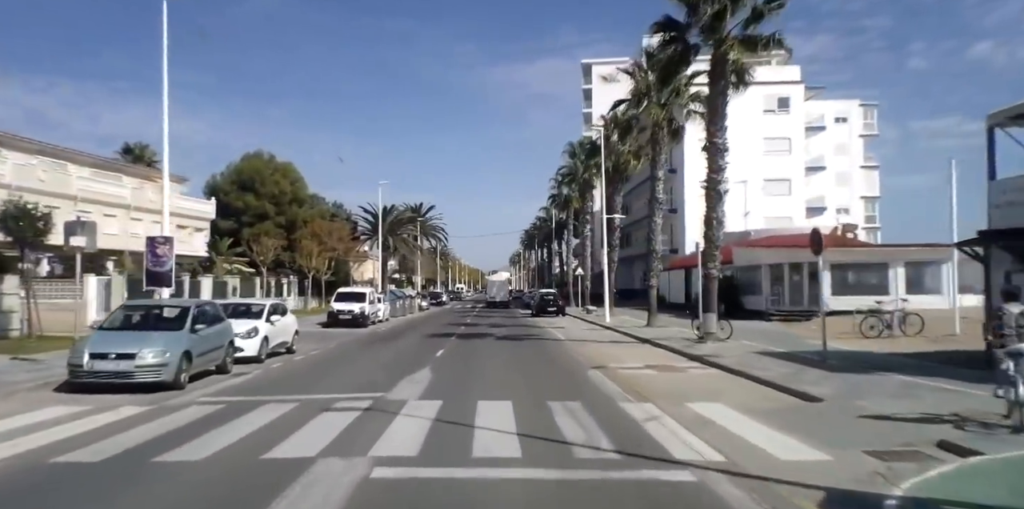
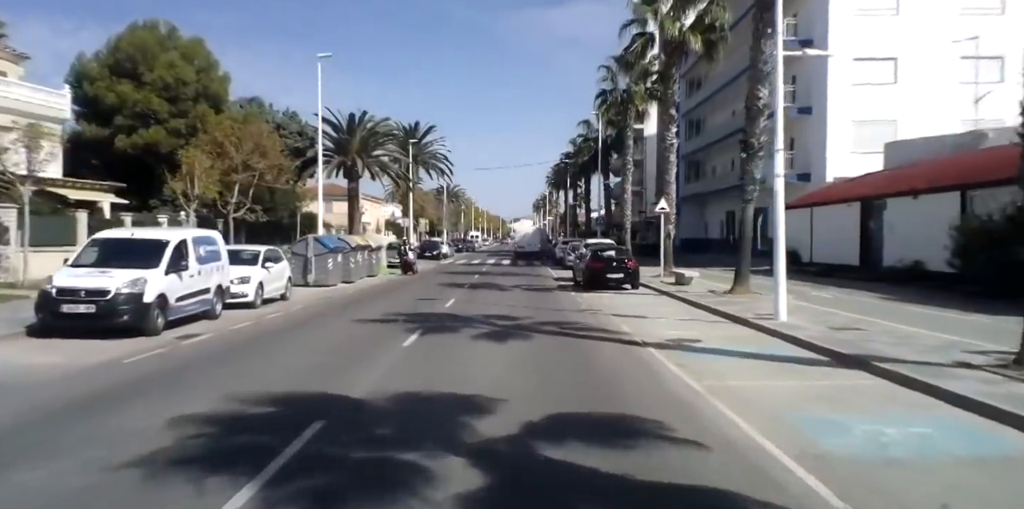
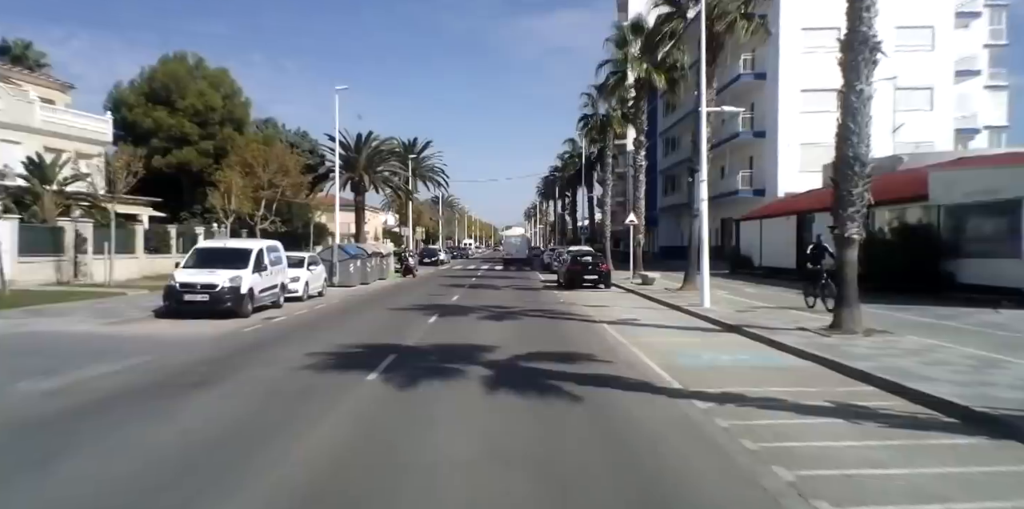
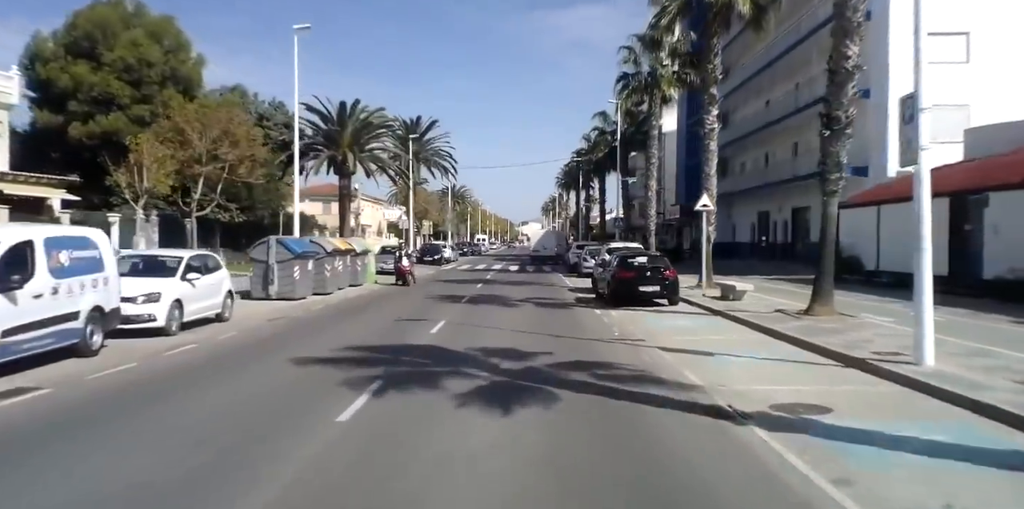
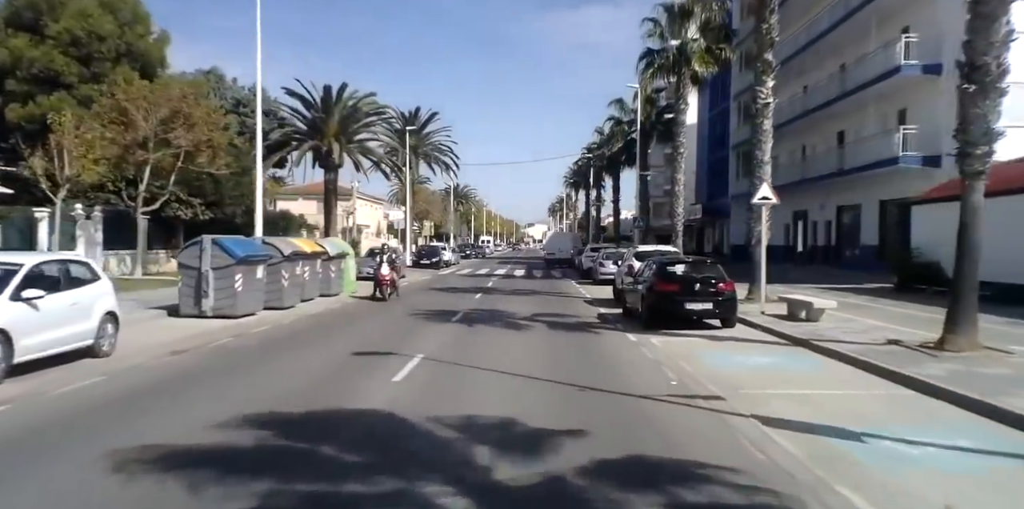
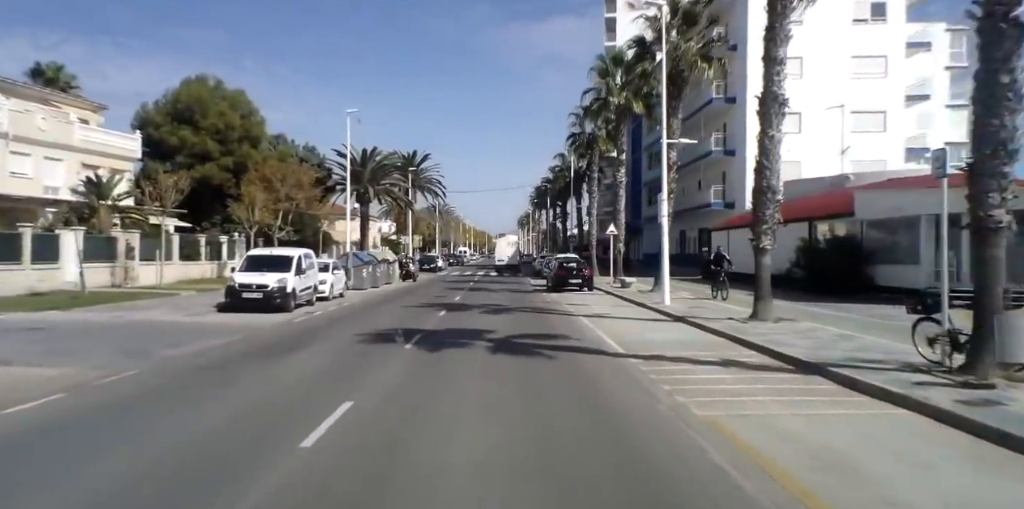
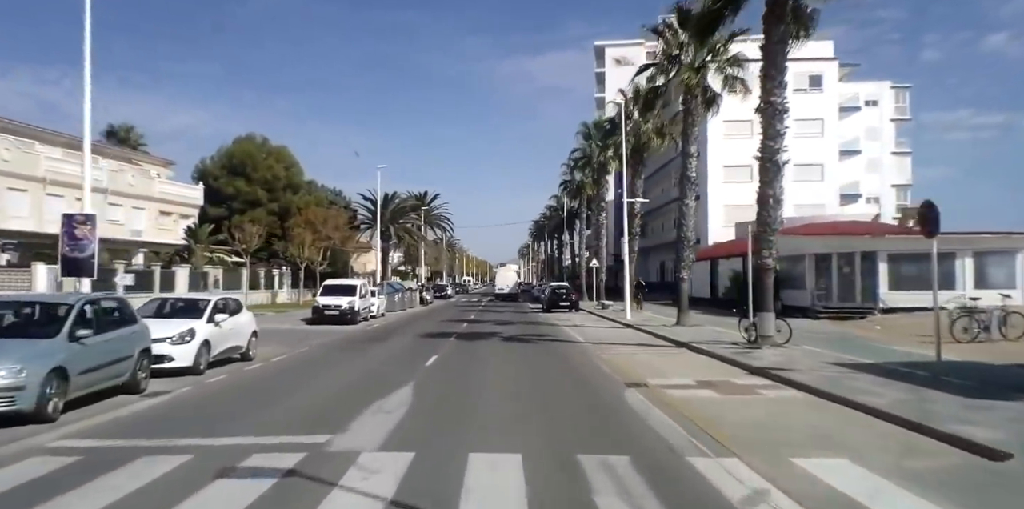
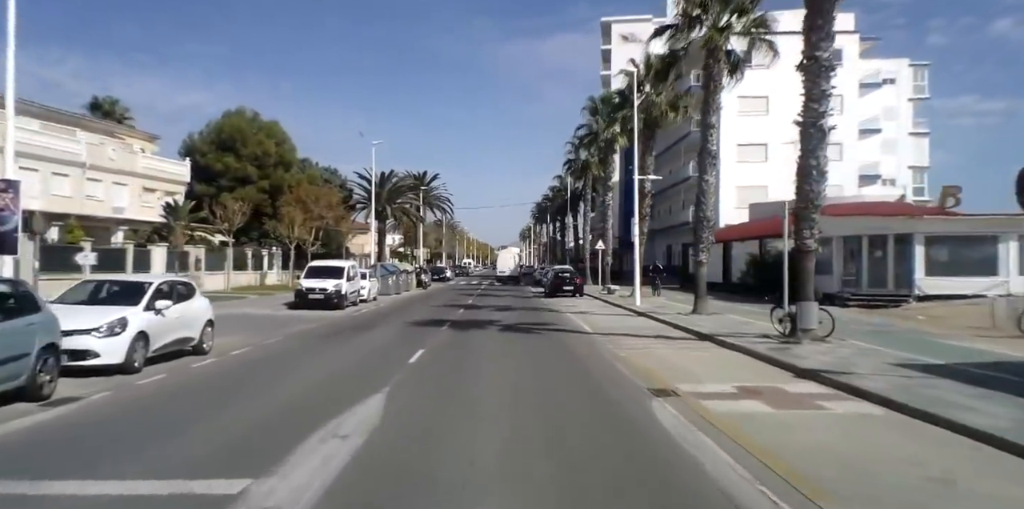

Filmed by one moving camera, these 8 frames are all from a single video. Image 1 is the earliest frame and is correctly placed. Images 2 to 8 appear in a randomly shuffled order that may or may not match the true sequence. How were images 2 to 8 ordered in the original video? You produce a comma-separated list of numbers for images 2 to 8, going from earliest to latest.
7, 8, 6, 3, 2, 4, 5
